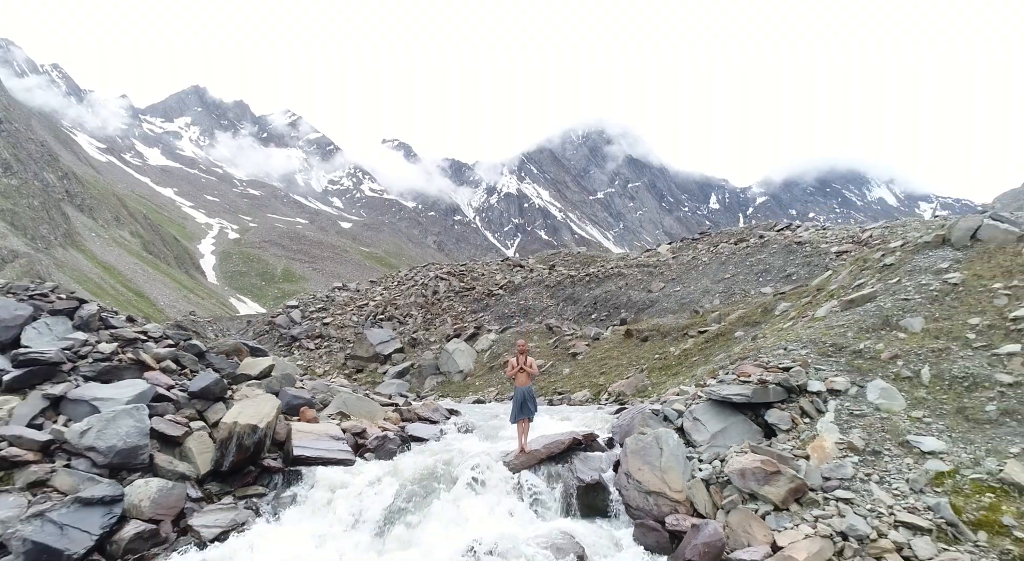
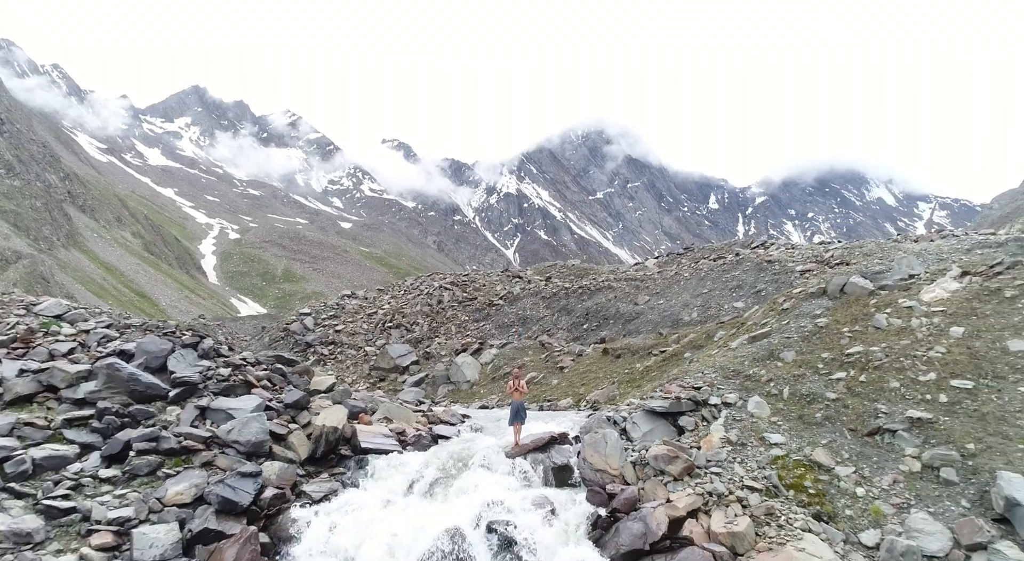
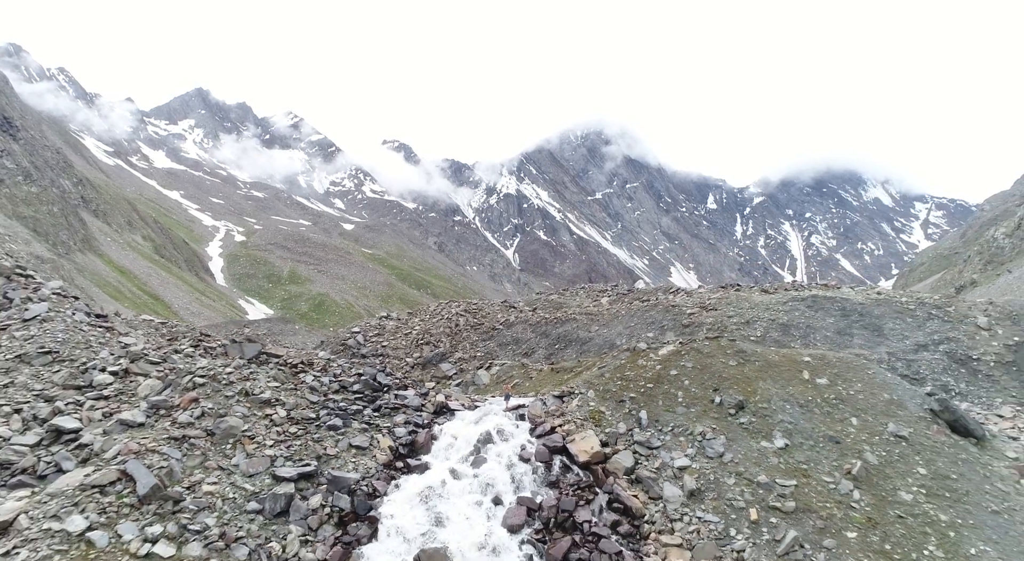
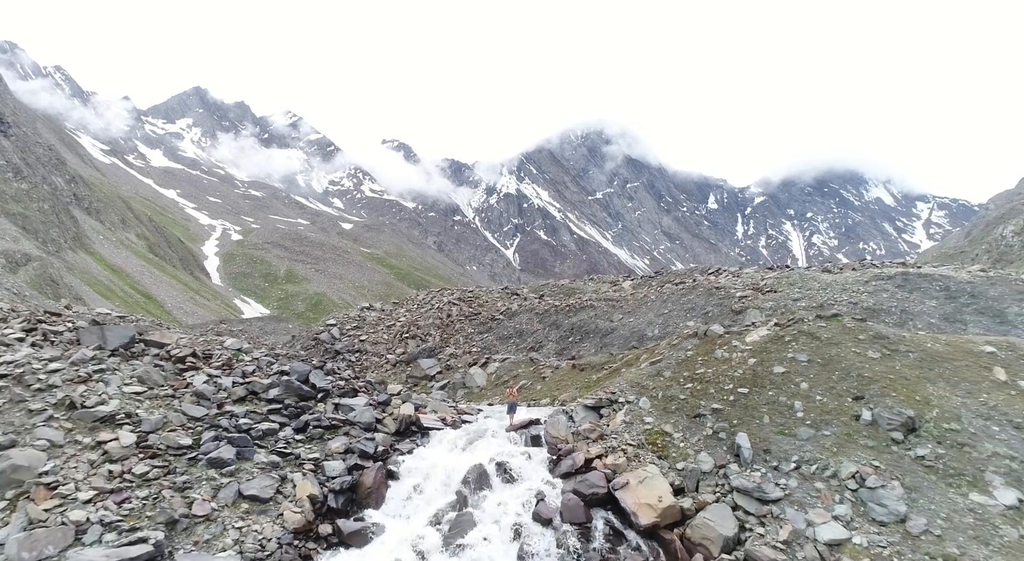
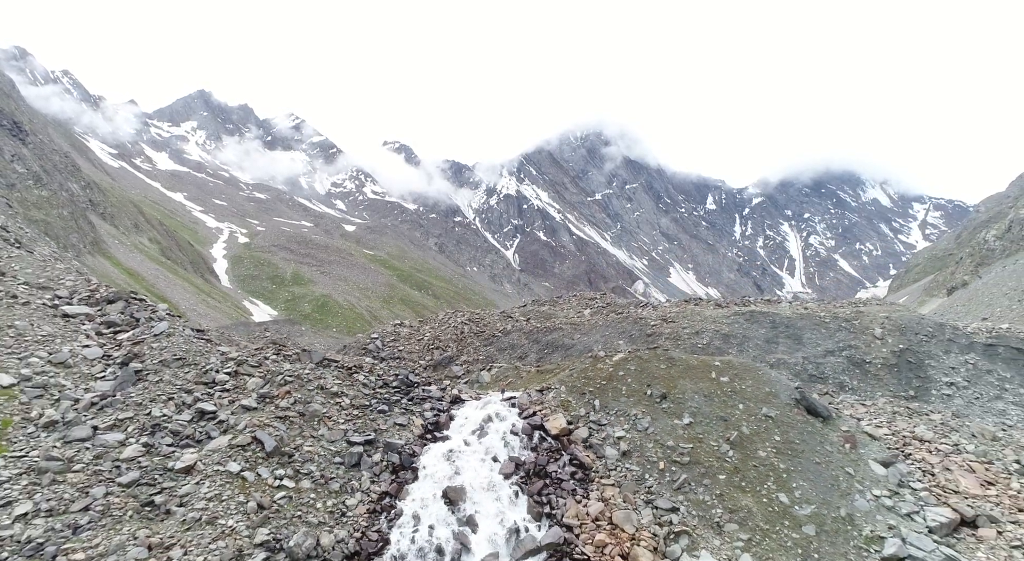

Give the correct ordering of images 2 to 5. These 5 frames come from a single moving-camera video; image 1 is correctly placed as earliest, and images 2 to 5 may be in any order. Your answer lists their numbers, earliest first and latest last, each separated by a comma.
2, 4, 3, 5
